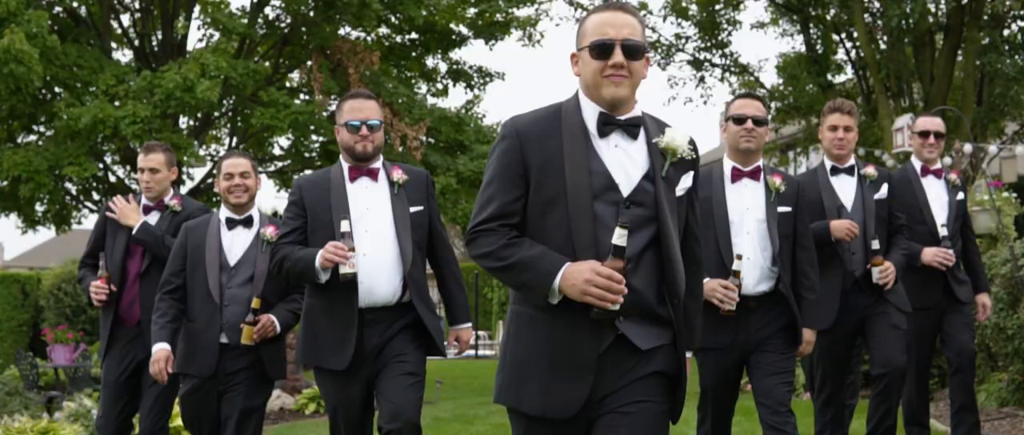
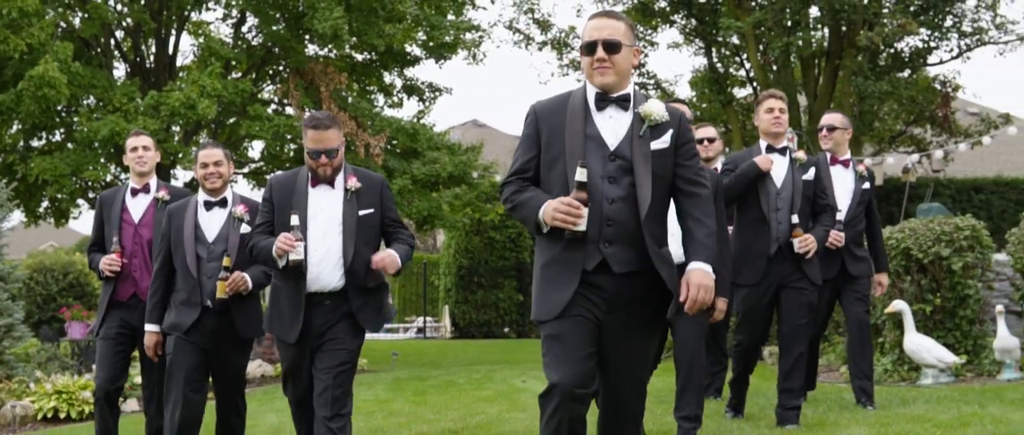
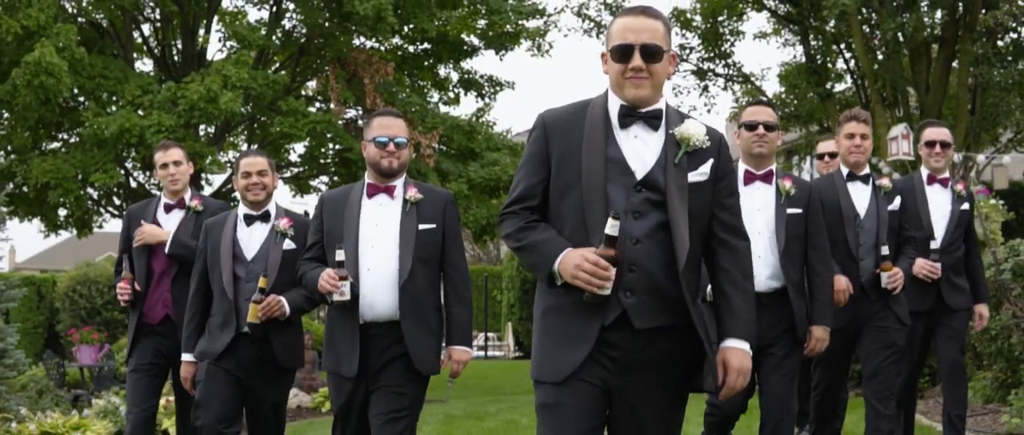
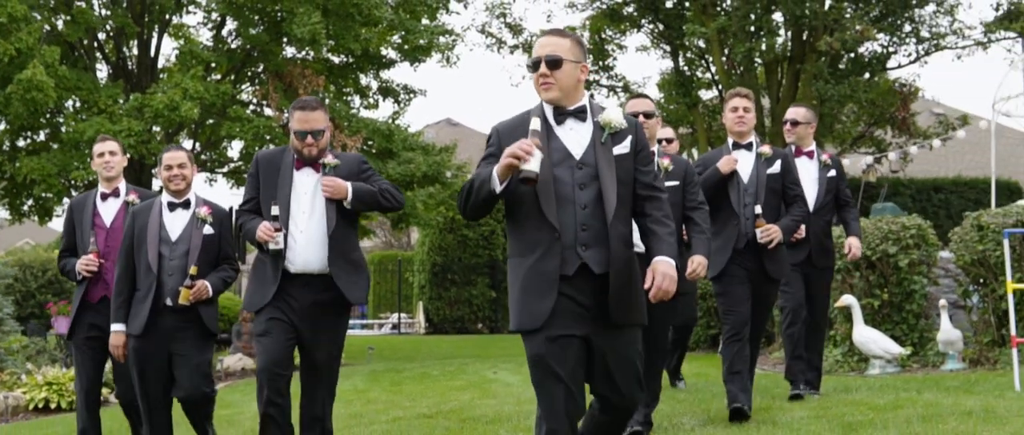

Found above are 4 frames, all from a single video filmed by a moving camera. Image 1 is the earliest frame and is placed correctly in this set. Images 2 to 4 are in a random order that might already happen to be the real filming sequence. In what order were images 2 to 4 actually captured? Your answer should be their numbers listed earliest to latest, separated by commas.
3, 2, 4
